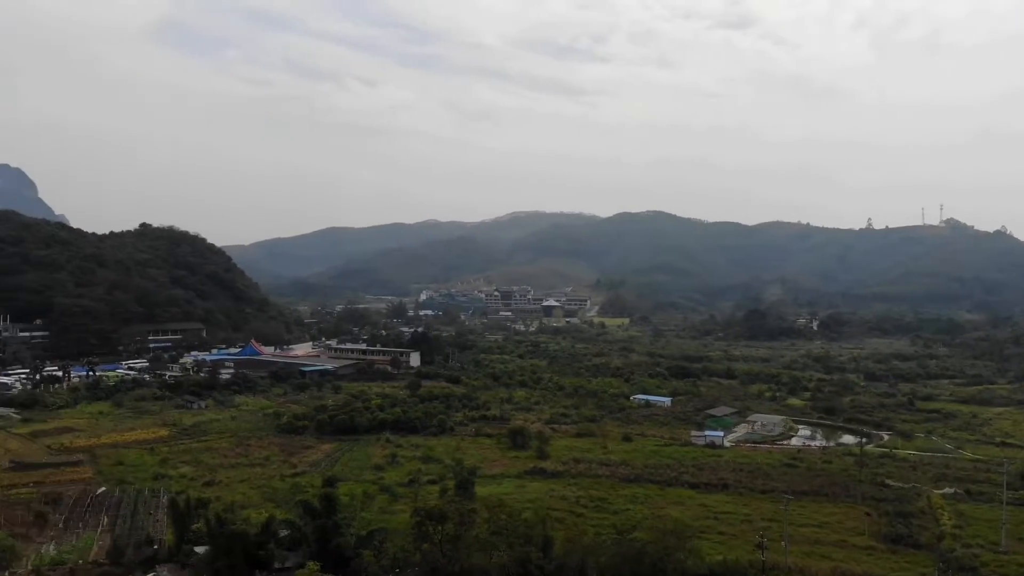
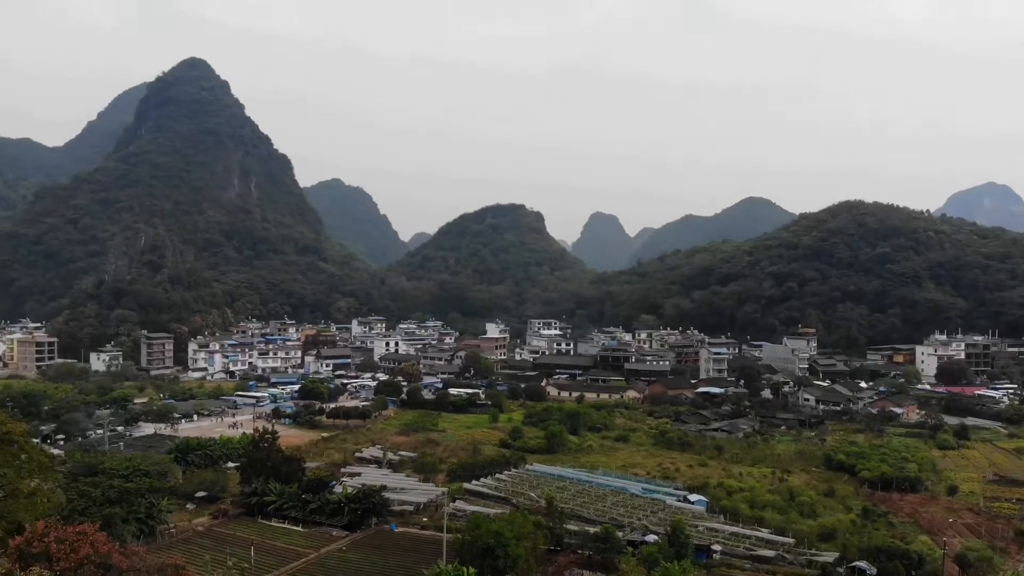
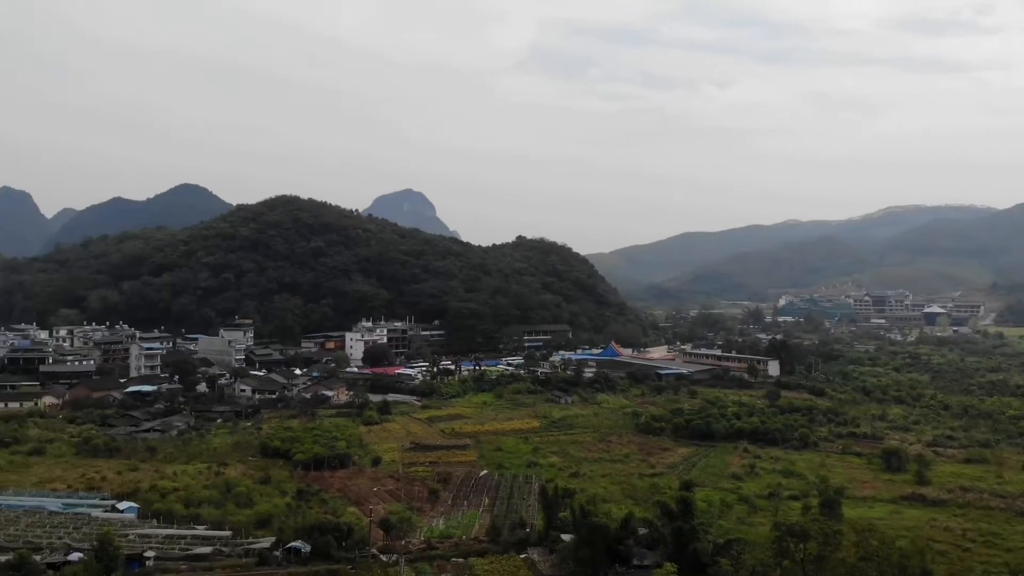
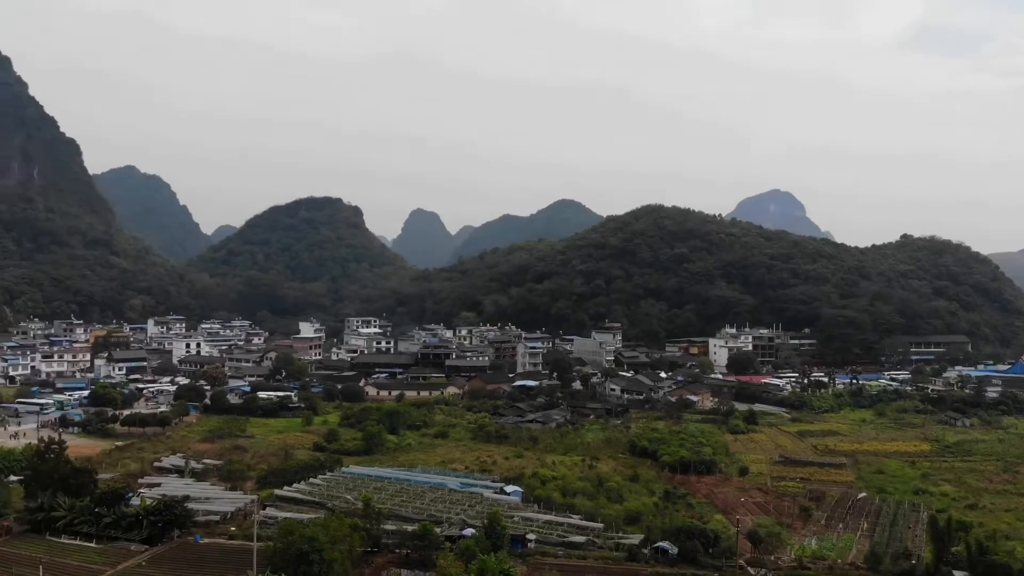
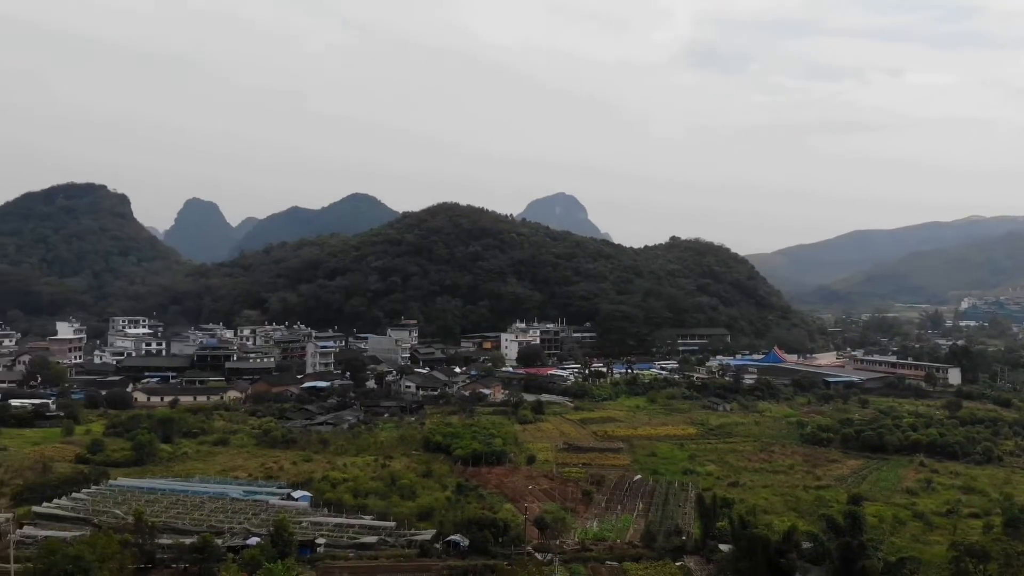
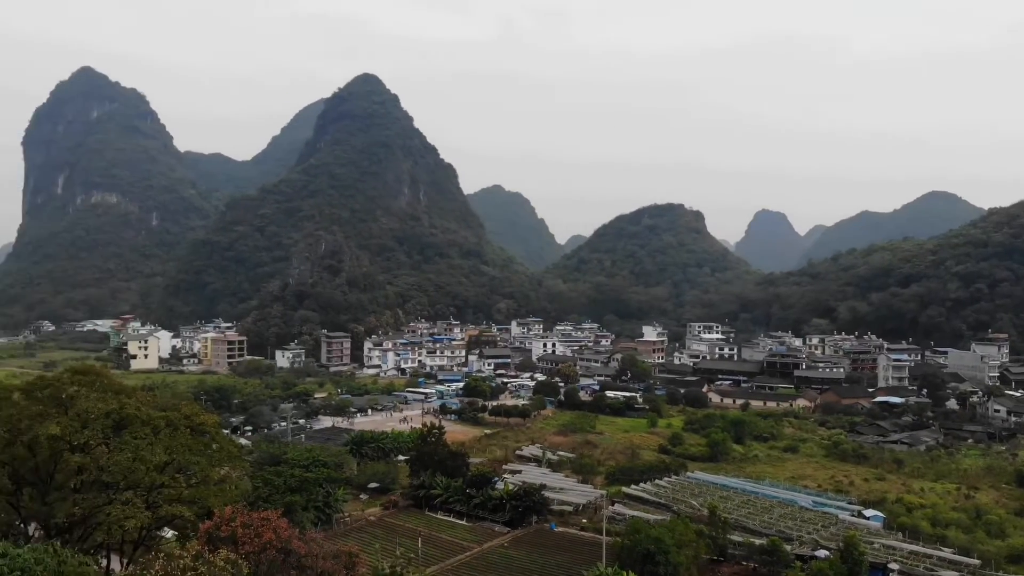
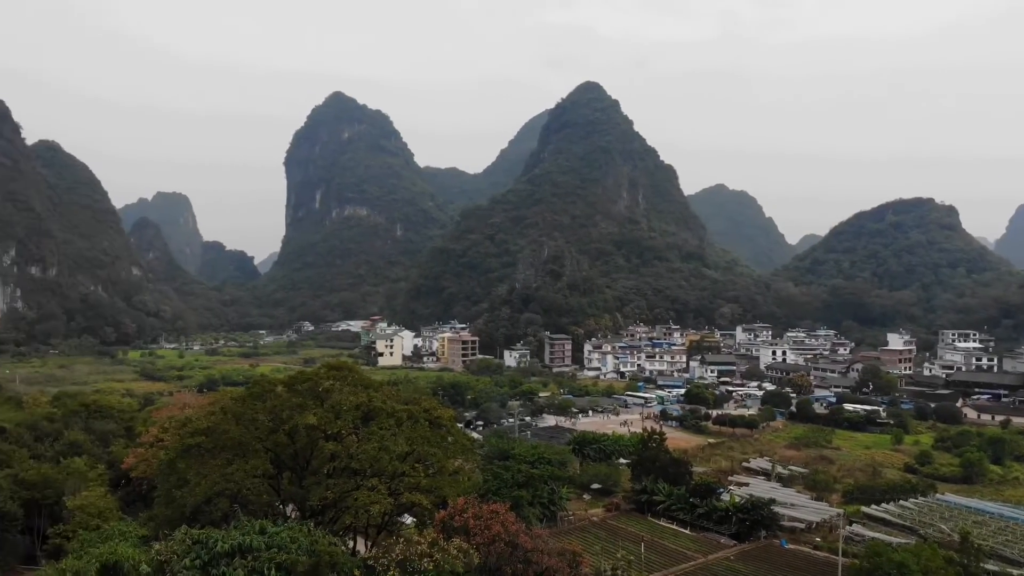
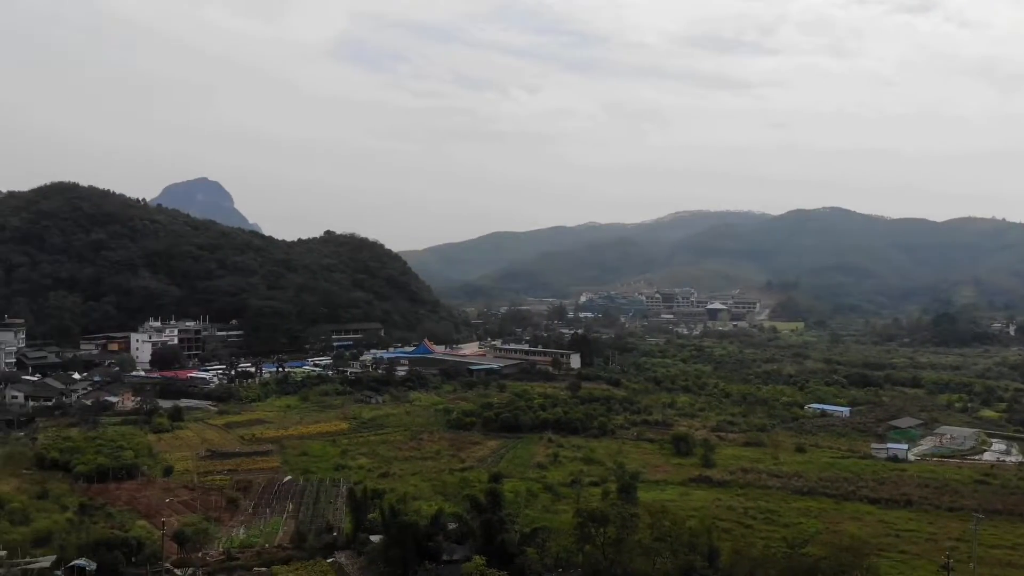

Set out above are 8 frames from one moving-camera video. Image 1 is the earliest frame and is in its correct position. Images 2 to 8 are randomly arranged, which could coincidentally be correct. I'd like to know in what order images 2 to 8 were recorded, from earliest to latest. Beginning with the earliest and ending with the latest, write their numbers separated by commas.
8, 3, 5, 4, 2, 6, 7
